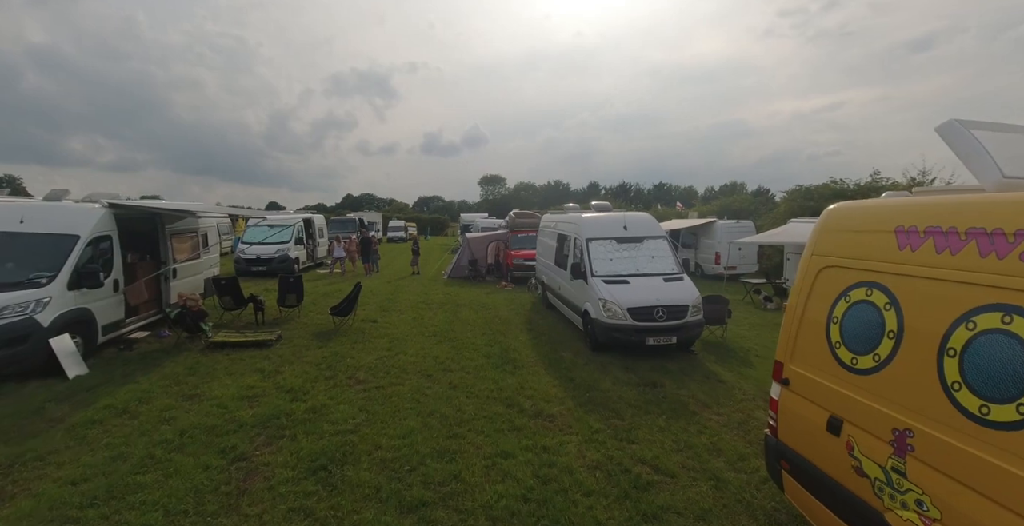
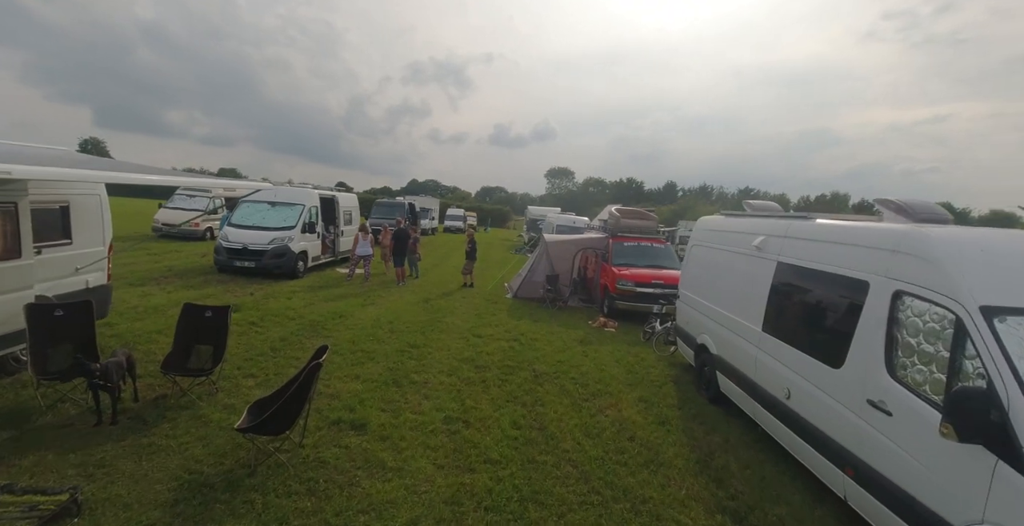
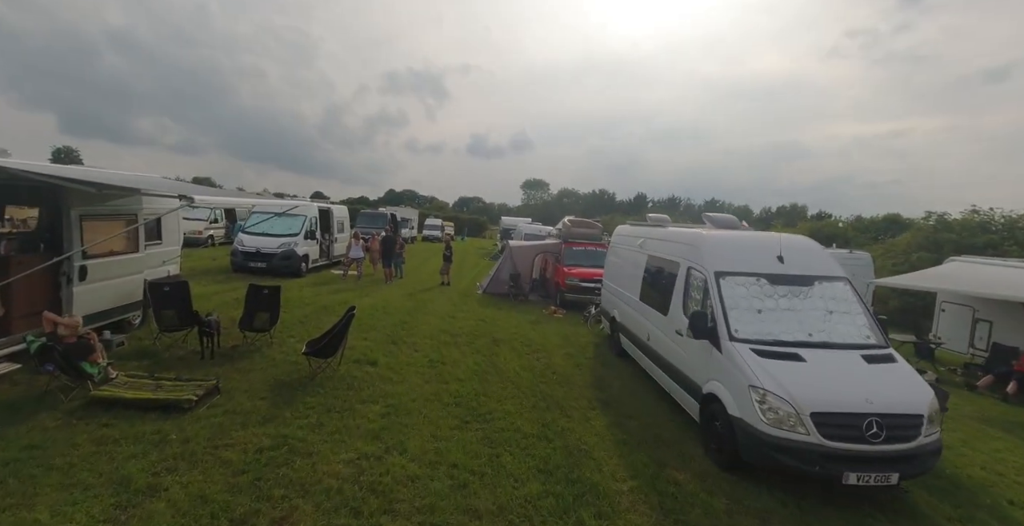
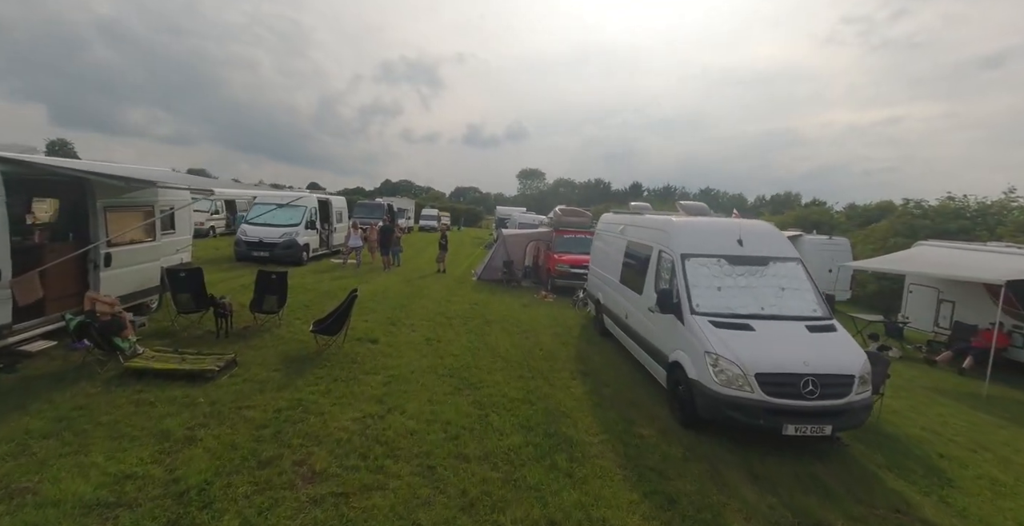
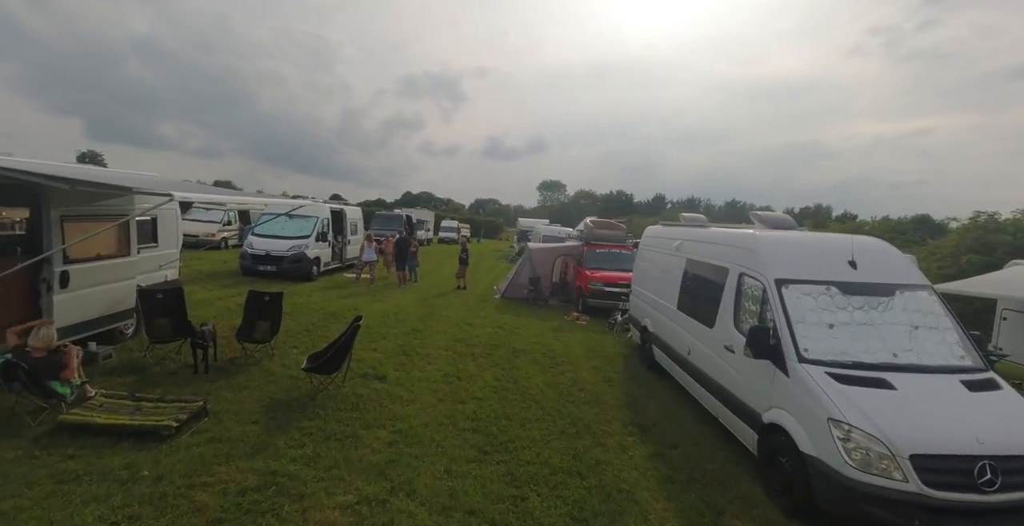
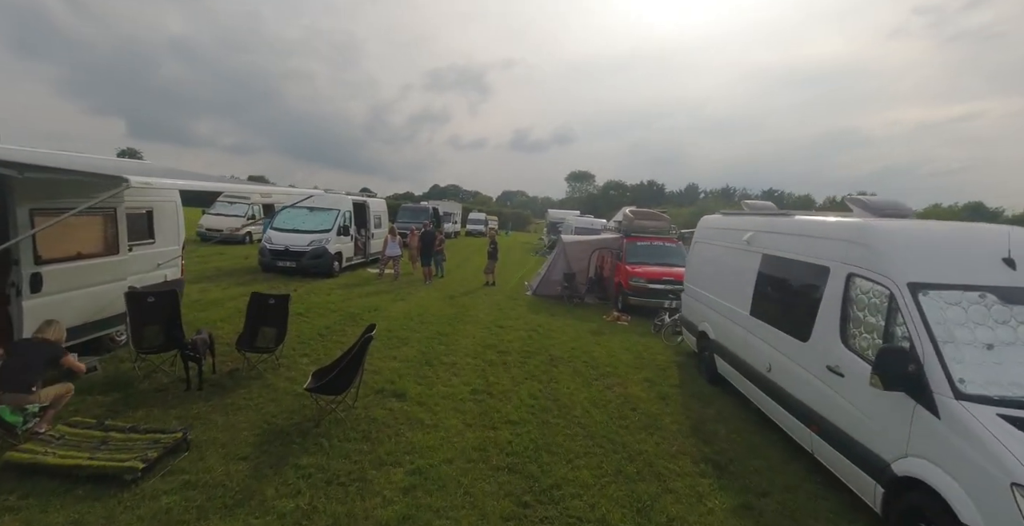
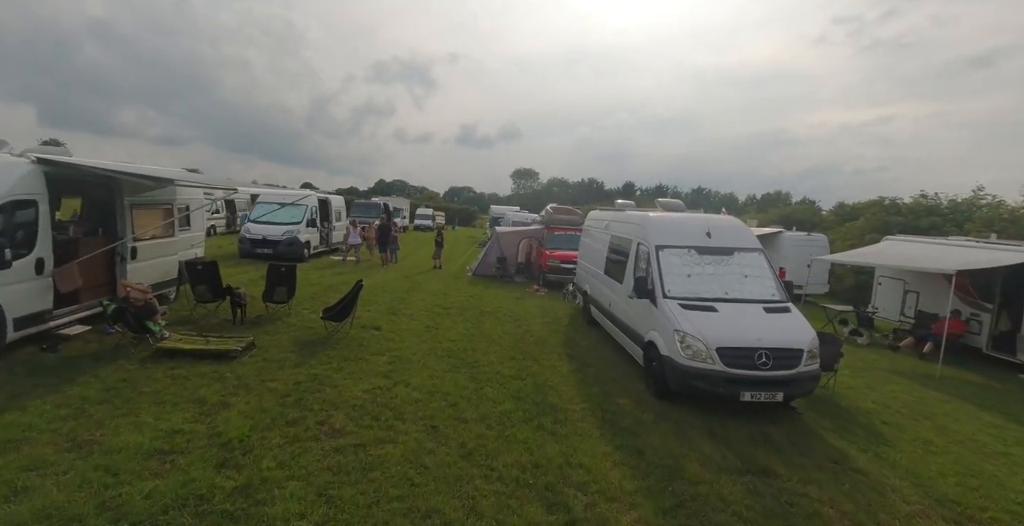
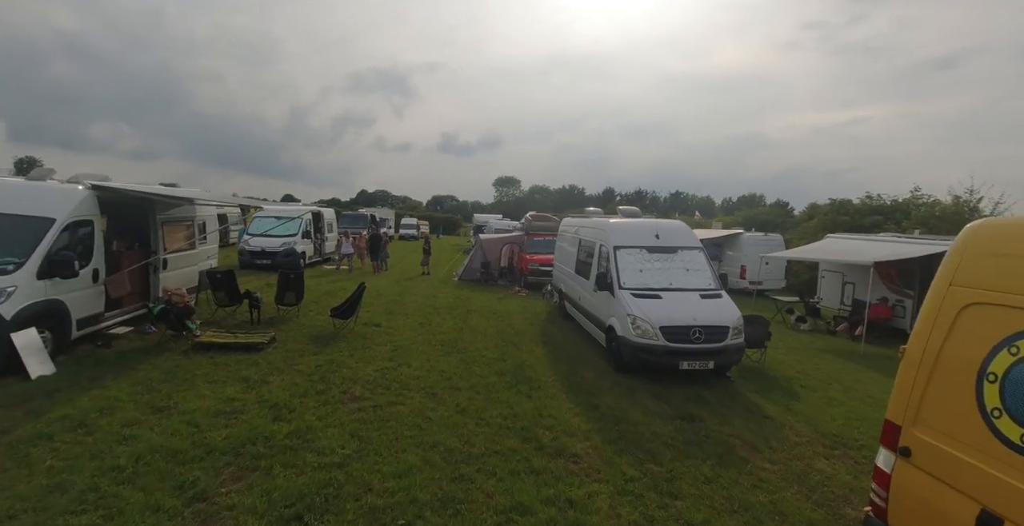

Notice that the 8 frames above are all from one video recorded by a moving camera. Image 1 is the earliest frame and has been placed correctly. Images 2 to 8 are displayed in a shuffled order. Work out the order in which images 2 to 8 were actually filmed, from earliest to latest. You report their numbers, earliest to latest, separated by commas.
8, 7, 4, 3, 5, 6, 2
